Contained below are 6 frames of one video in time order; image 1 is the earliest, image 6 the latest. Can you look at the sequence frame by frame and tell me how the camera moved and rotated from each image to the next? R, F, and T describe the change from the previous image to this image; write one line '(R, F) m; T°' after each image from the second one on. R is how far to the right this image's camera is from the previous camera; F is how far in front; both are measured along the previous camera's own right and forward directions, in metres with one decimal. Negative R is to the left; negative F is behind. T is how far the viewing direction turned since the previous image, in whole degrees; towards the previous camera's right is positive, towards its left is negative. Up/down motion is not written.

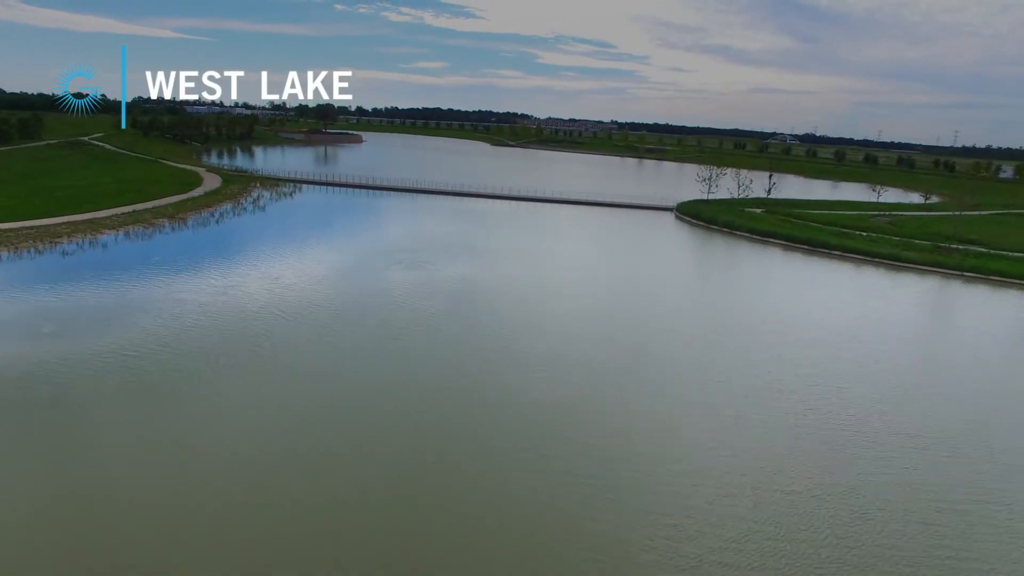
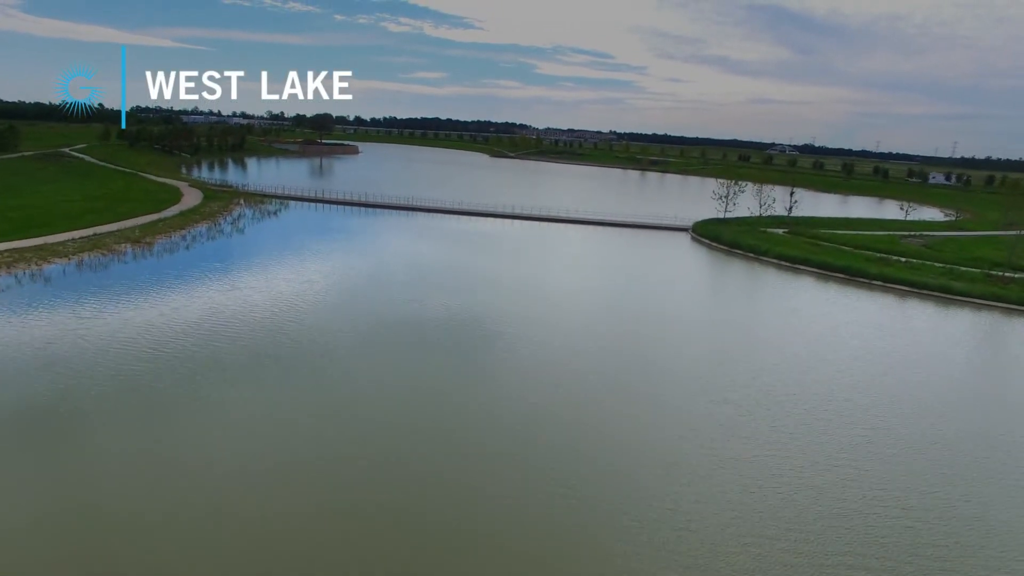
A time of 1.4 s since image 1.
(-0.1, +1.2) m; 0°
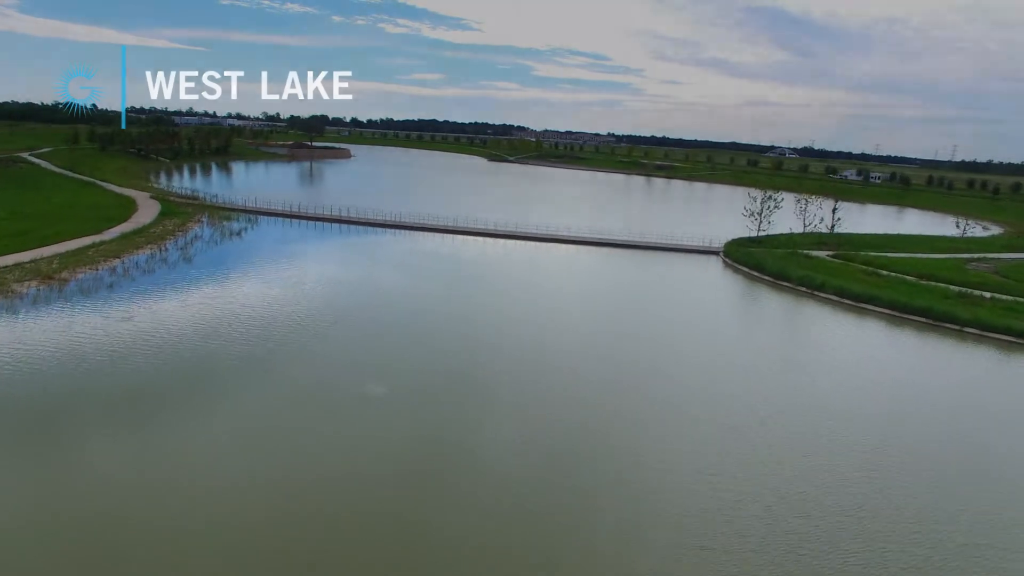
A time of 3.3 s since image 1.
(-0.1, +2.0) m; 0°
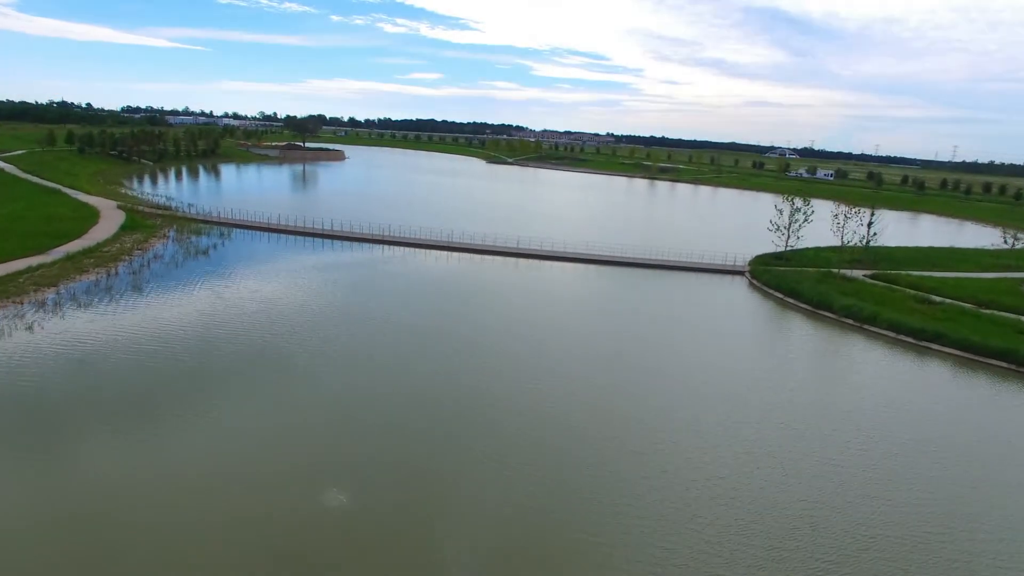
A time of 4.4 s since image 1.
(0.0, +1.4) m; 0°
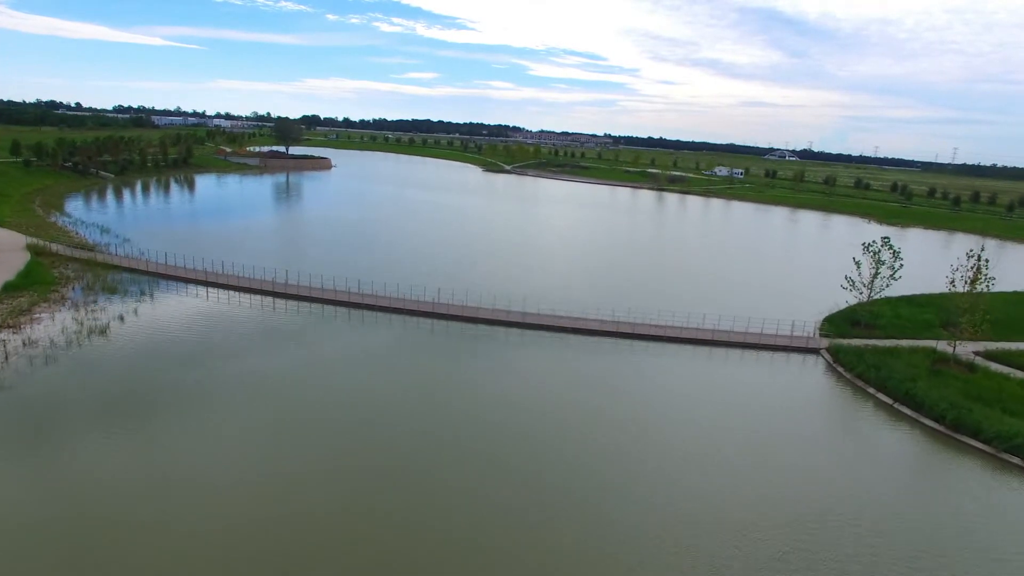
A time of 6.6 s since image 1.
(-0.1, +2.8) m; 0°
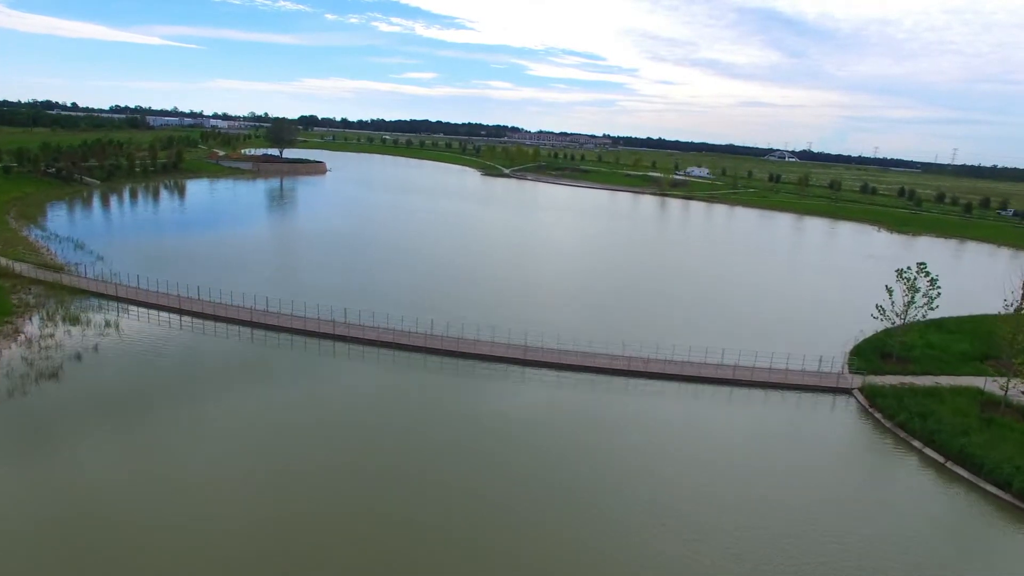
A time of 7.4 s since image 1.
(0.0, +0.9) m; 0°
